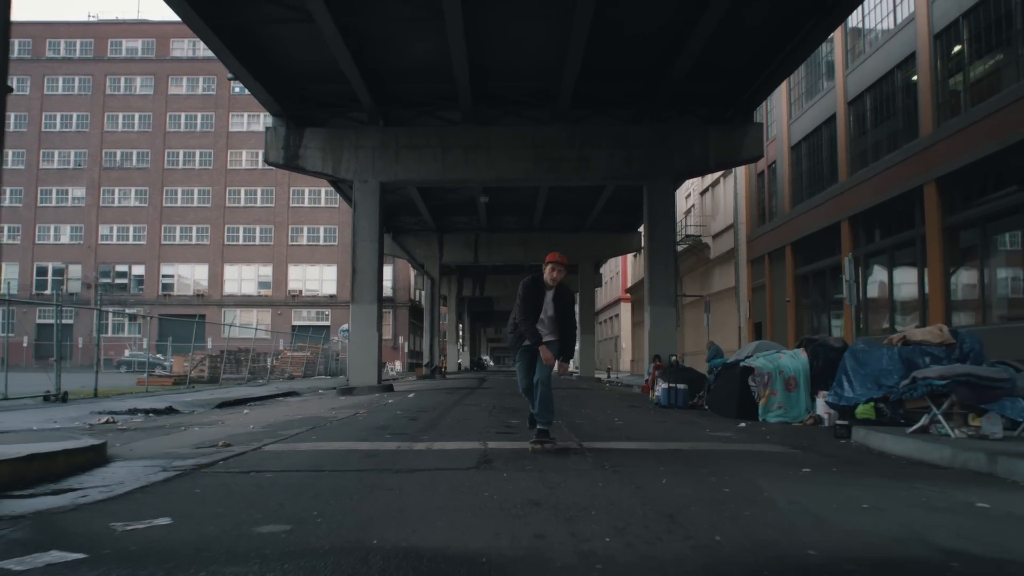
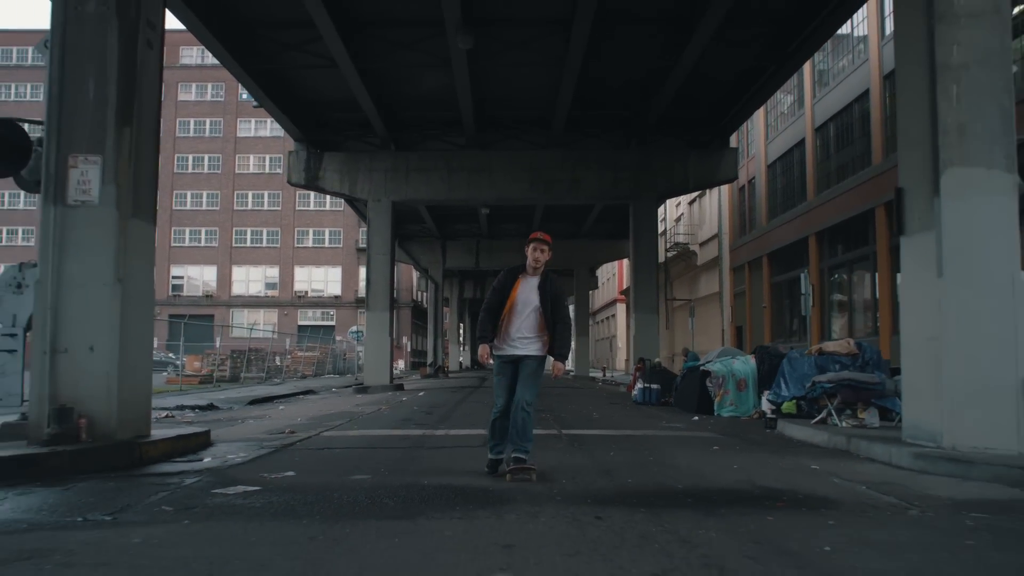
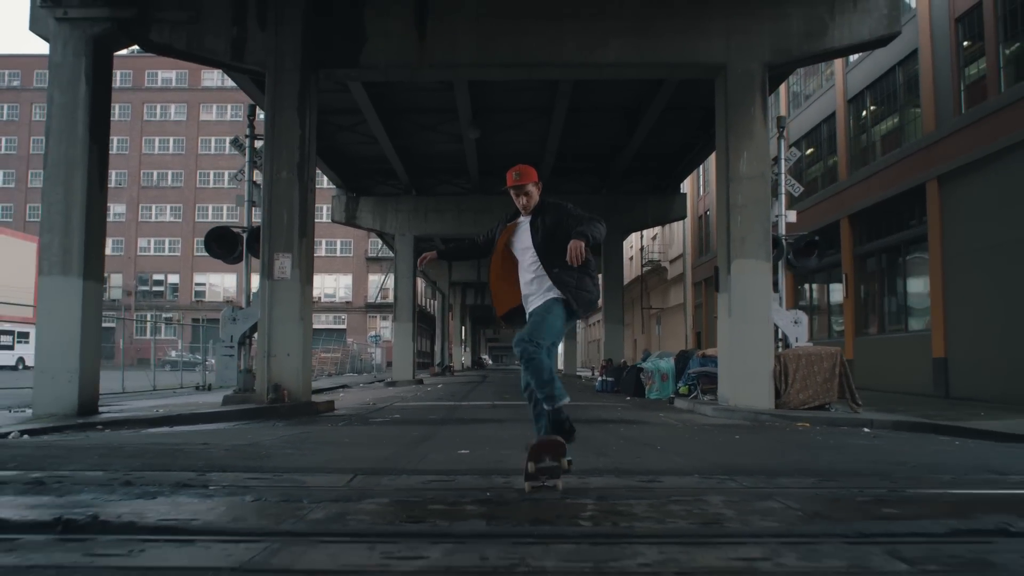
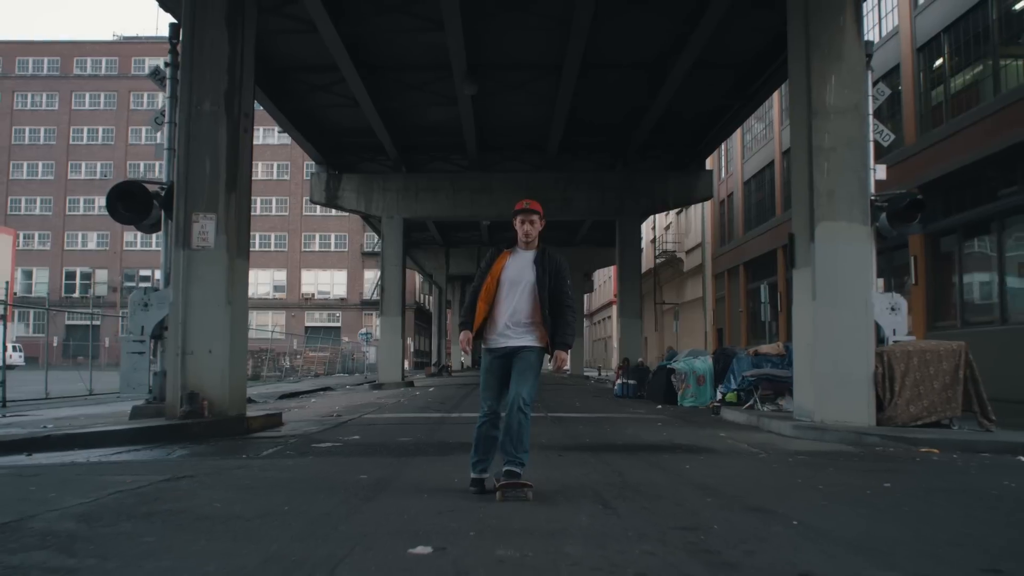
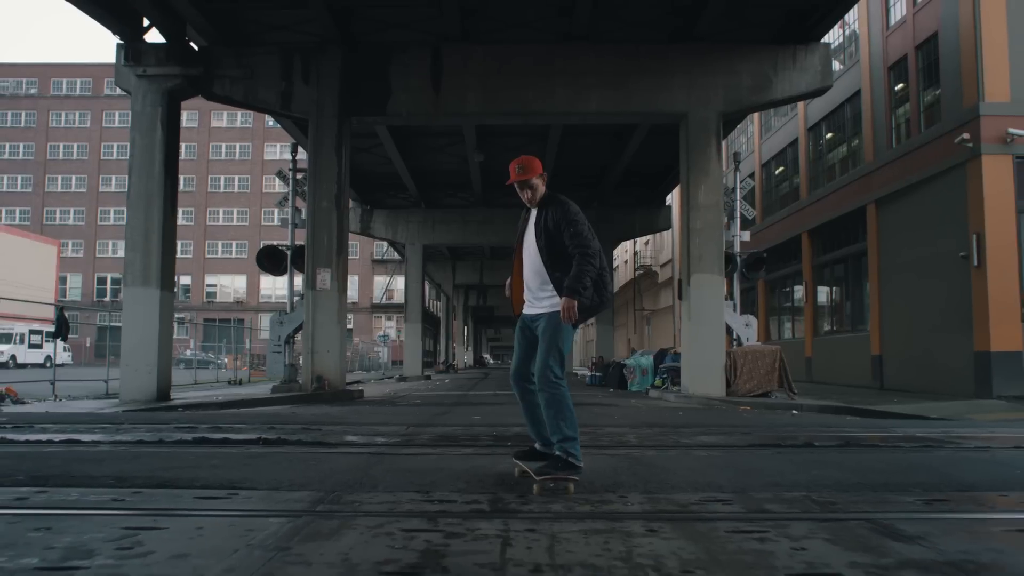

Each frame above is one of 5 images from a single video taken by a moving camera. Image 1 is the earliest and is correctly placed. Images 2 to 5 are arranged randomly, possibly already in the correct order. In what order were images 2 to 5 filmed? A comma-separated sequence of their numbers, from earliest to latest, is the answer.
2, 4, 3, 5
